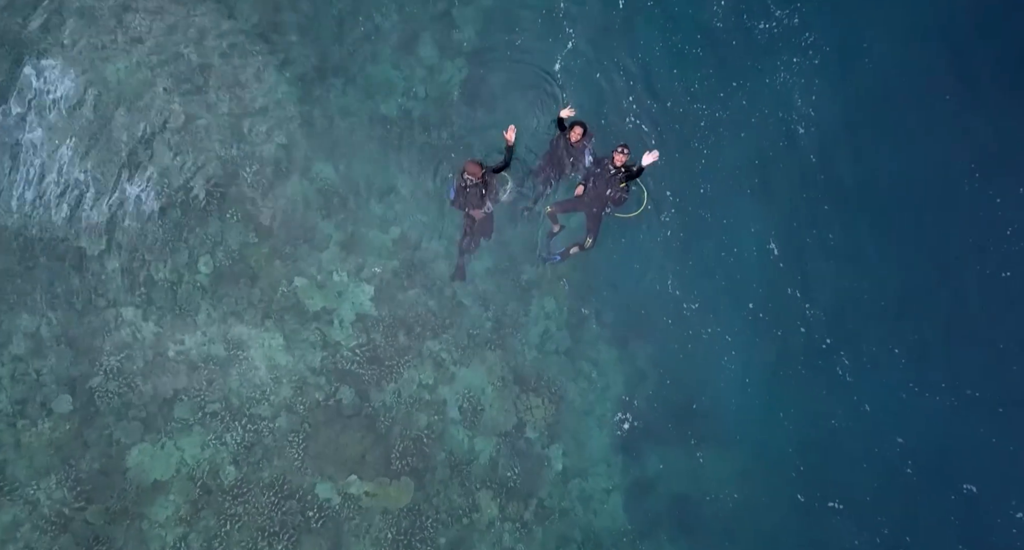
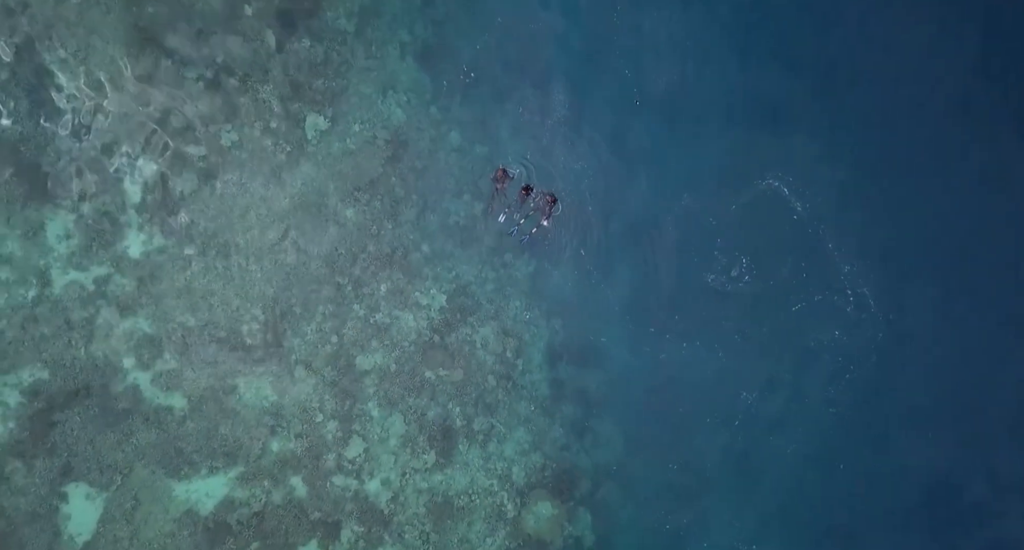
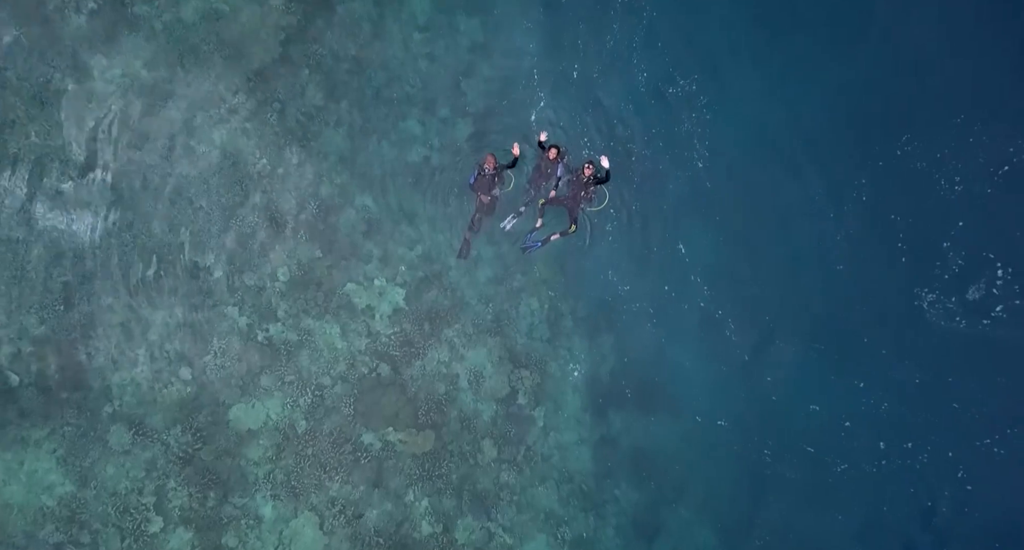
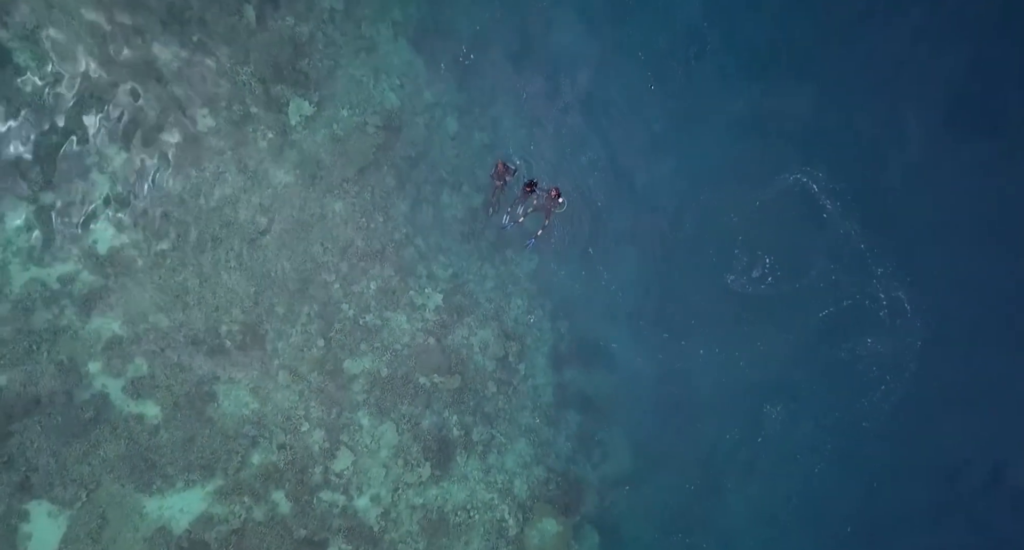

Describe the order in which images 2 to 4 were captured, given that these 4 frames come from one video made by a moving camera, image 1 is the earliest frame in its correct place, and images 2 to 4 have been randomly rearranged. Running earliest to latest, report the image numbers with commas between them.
3, 4, 2
